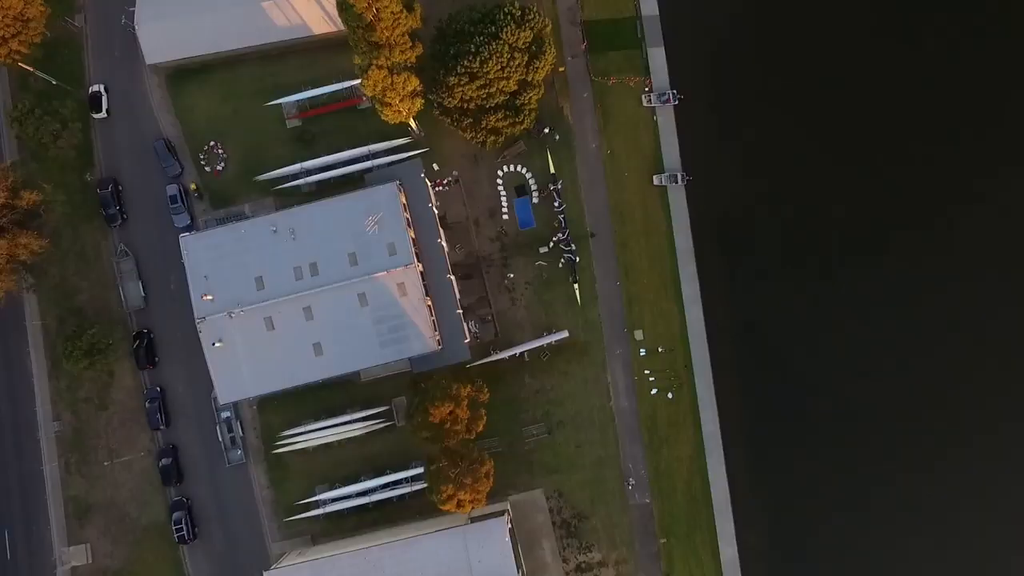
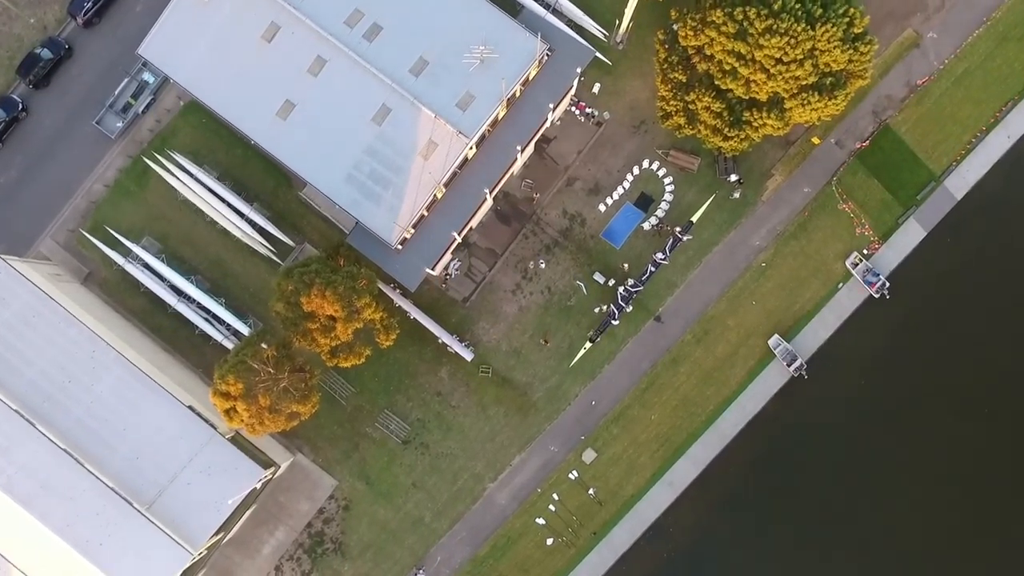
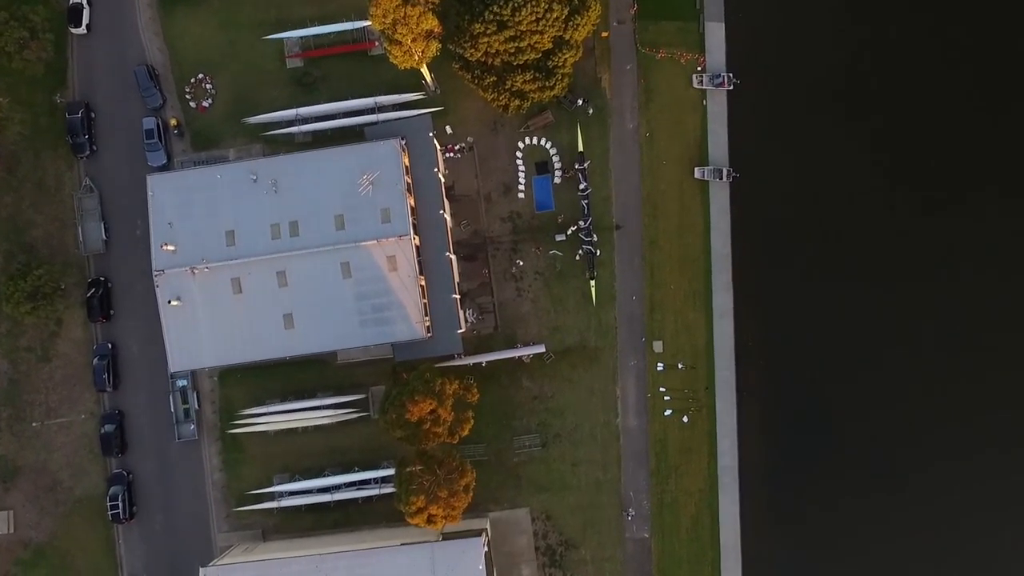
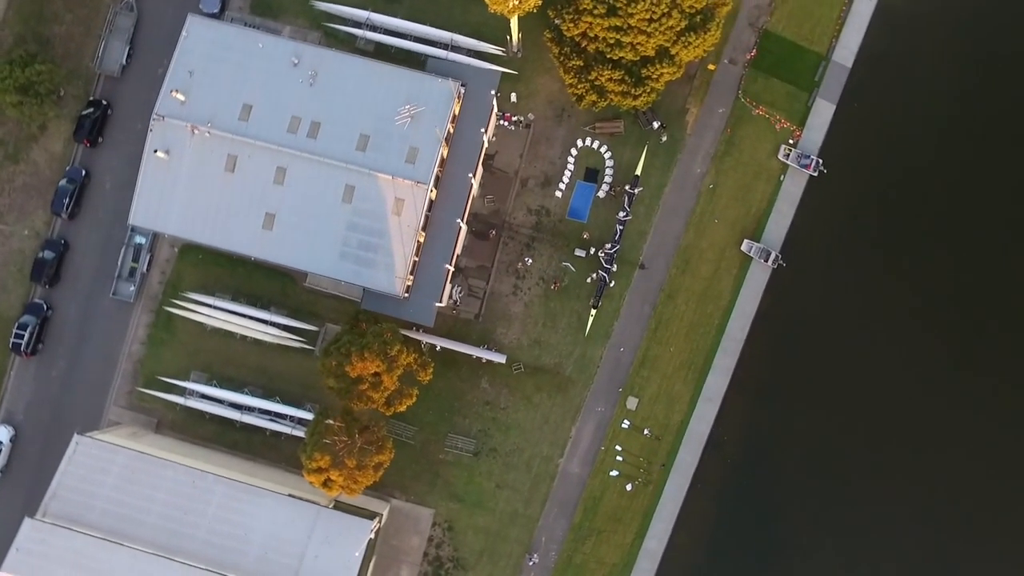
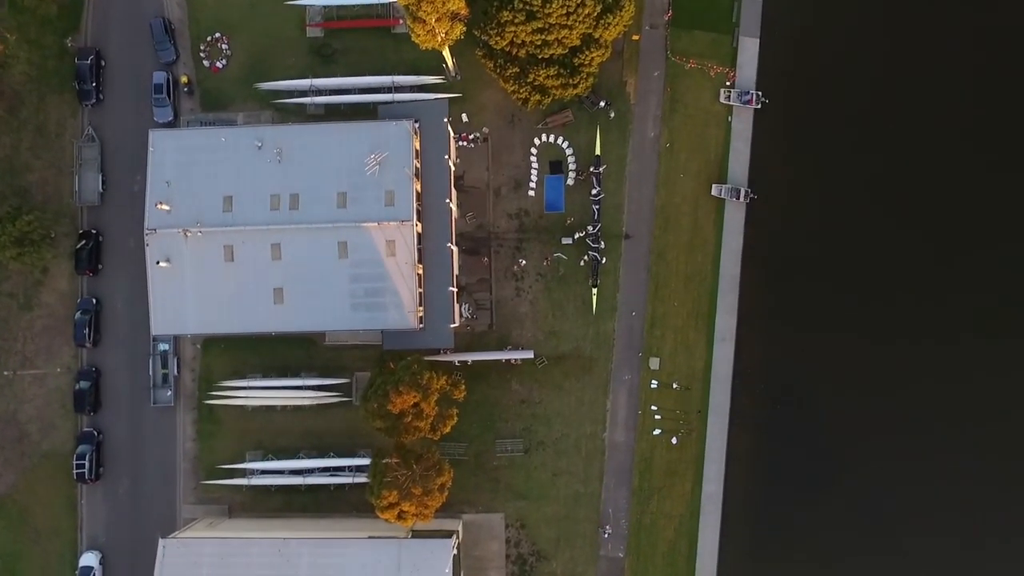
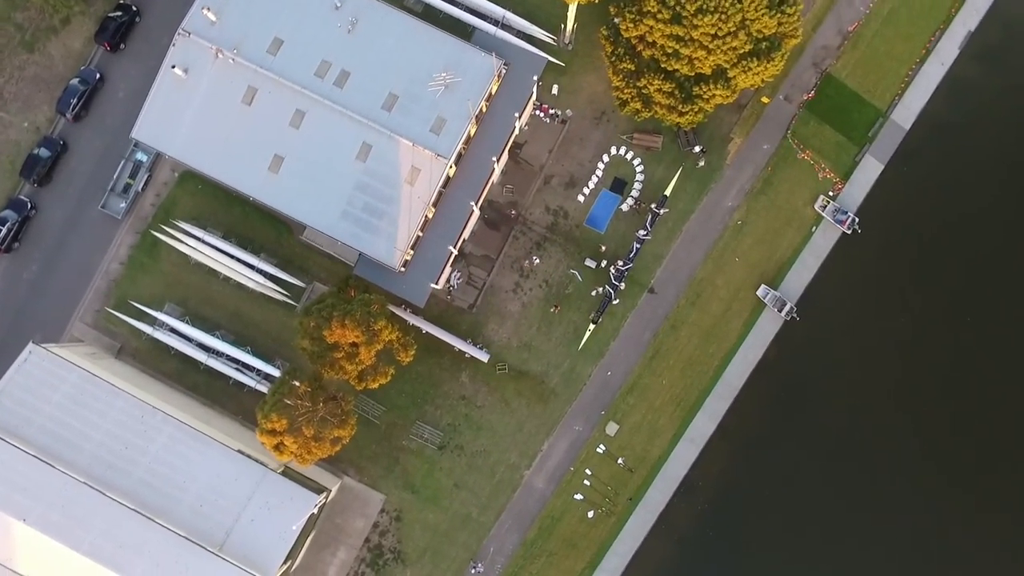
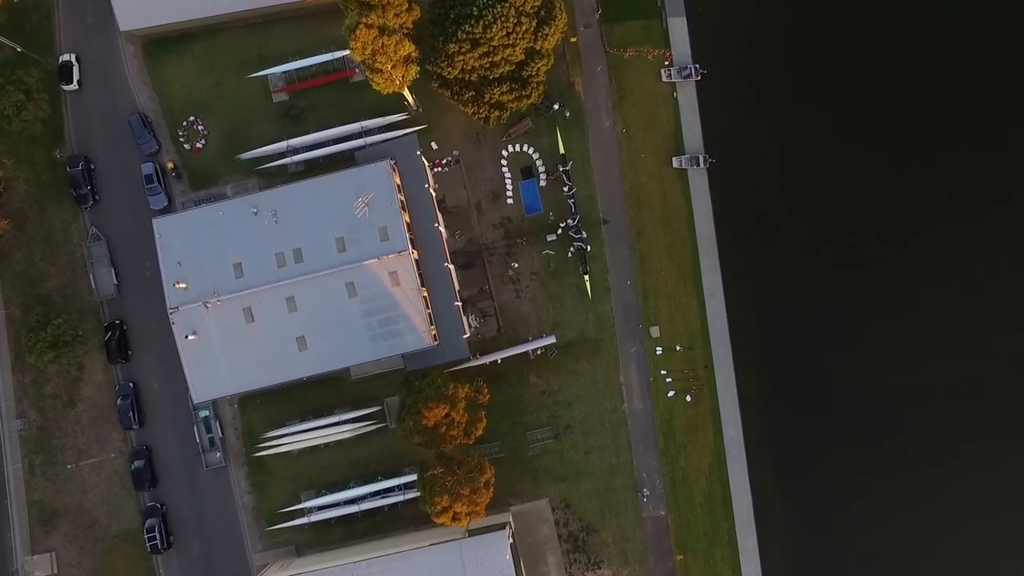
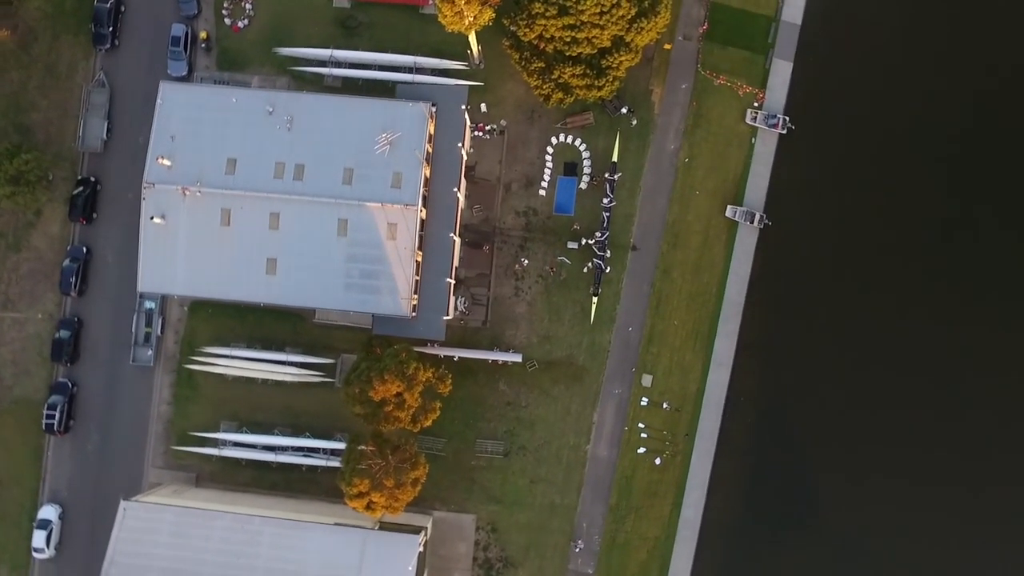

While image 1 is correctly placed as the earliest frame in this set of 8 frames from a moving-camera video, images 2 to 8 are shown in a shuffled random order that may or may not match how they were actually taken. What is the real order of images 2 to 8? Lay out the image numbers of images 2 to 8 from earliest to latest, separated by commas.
7, 3, 5, 8, 4, 6, 2
